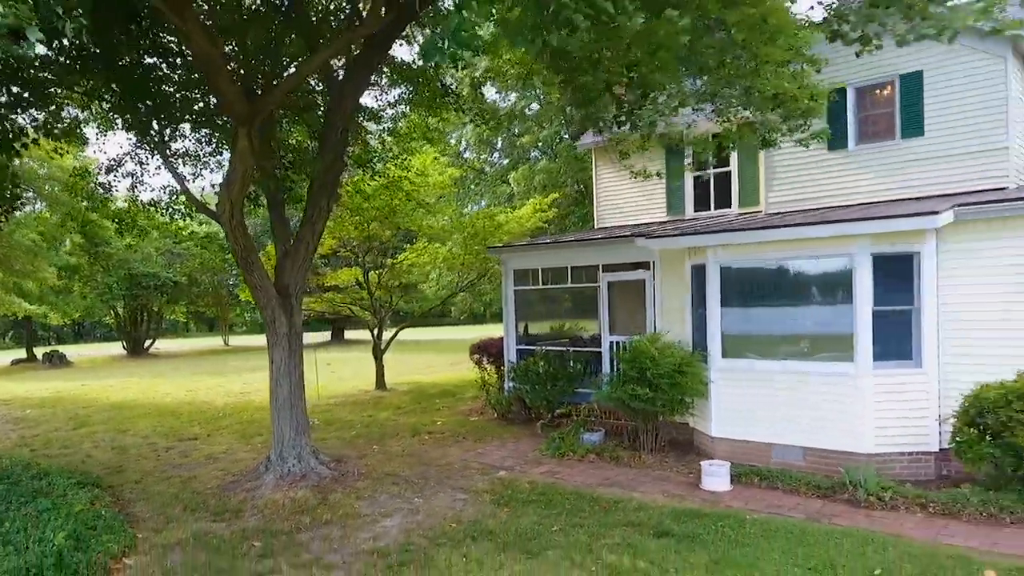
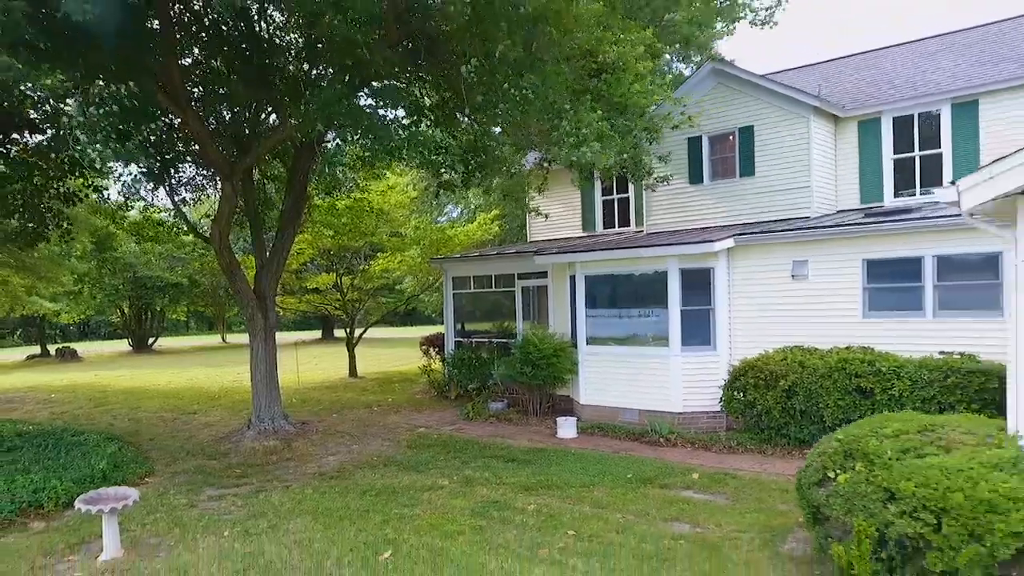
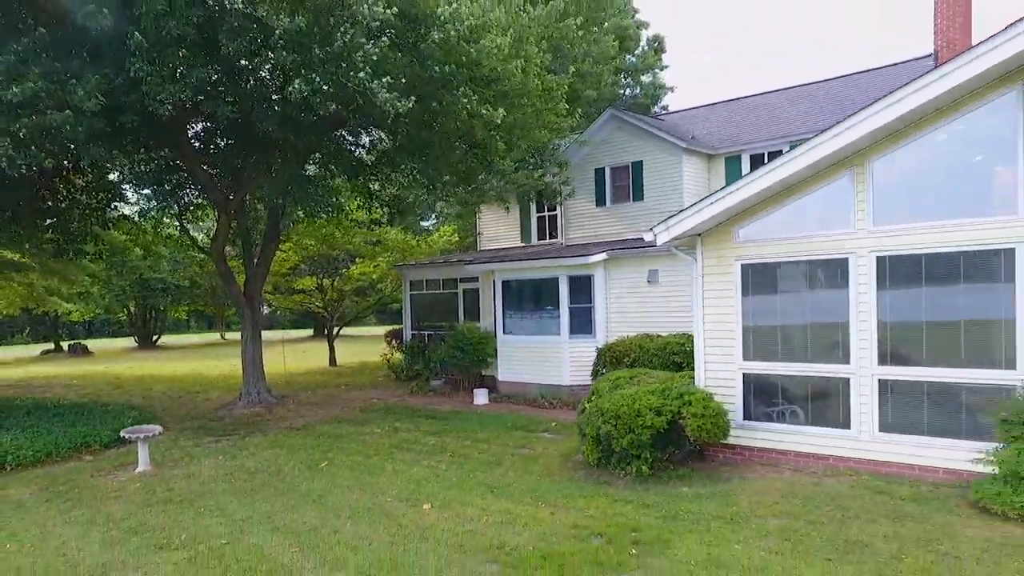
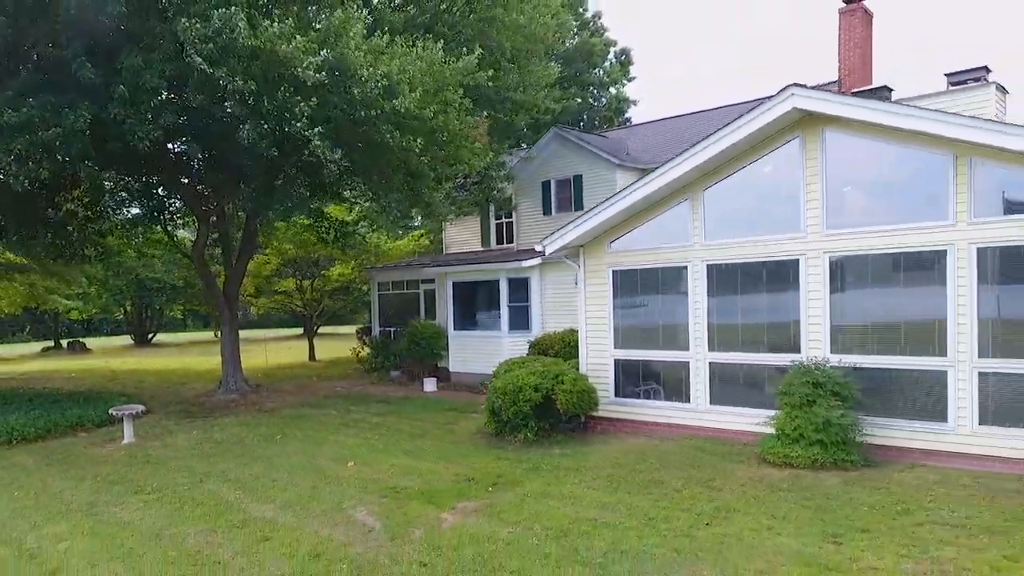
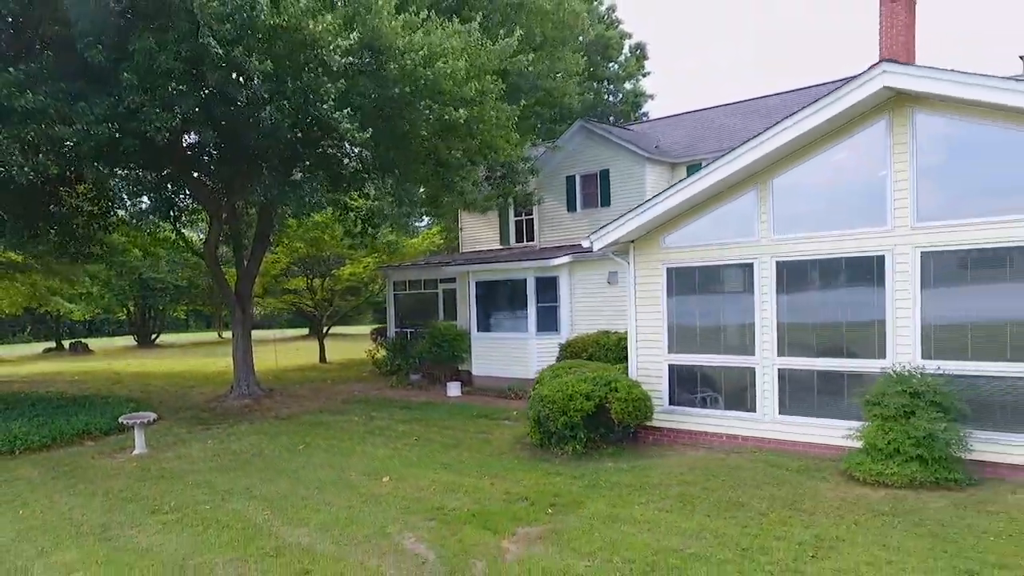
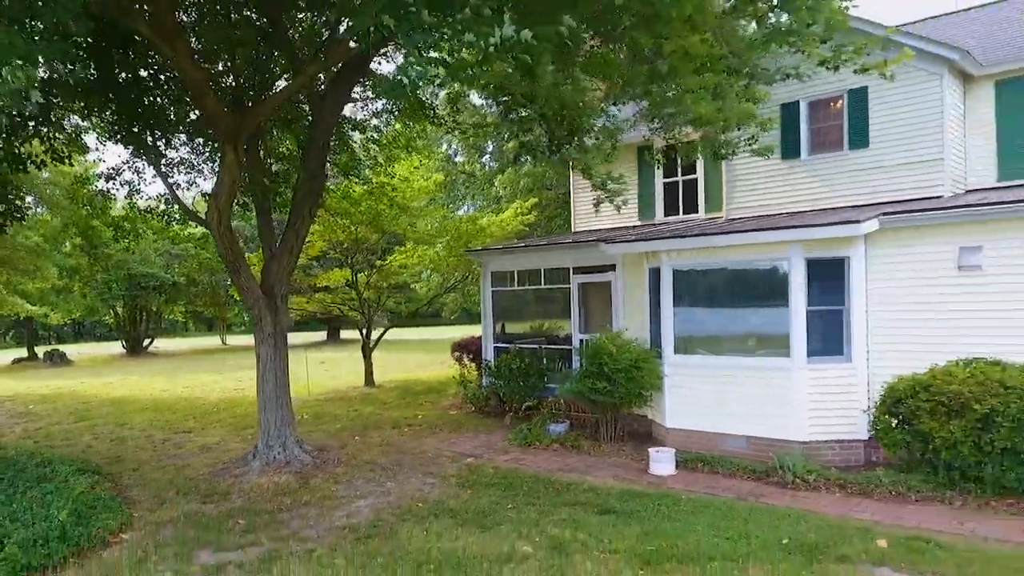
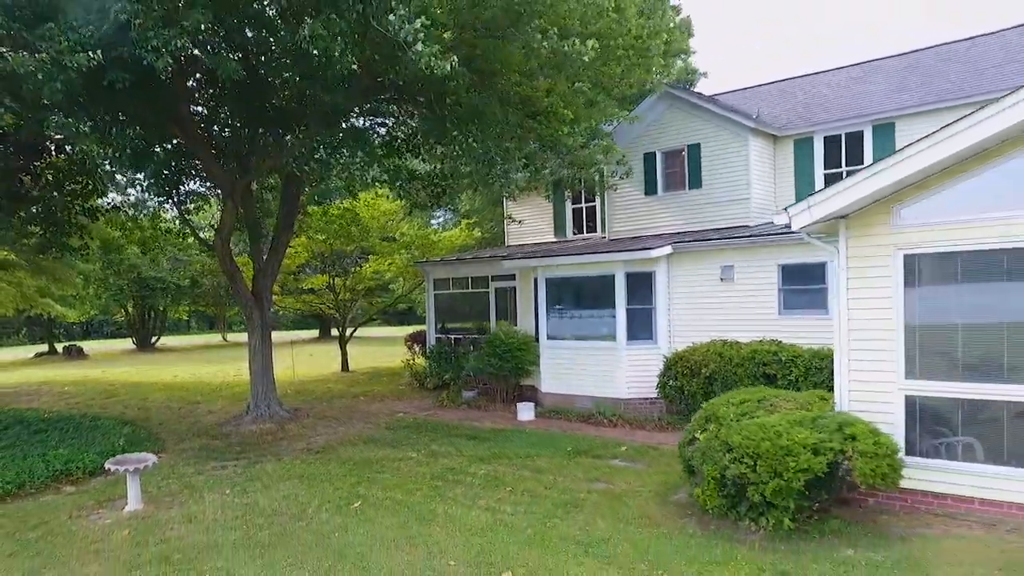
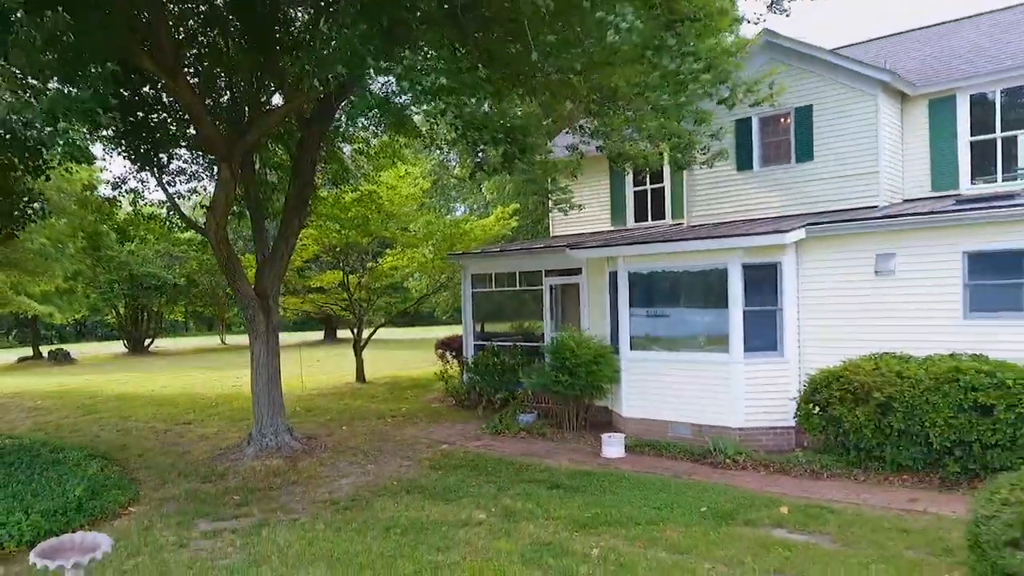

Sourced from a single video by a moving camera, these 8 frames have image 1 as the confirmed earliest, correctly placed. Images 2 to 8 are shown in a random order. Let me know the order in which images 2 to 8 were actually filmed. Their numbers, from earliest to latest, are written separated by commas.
6, 8, 2, 7, 3, 5, 4
